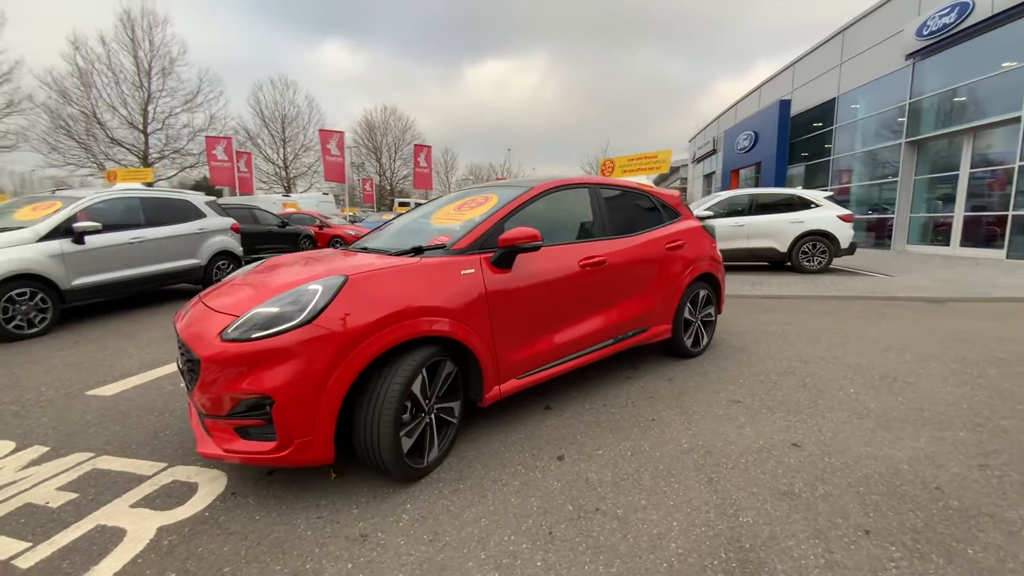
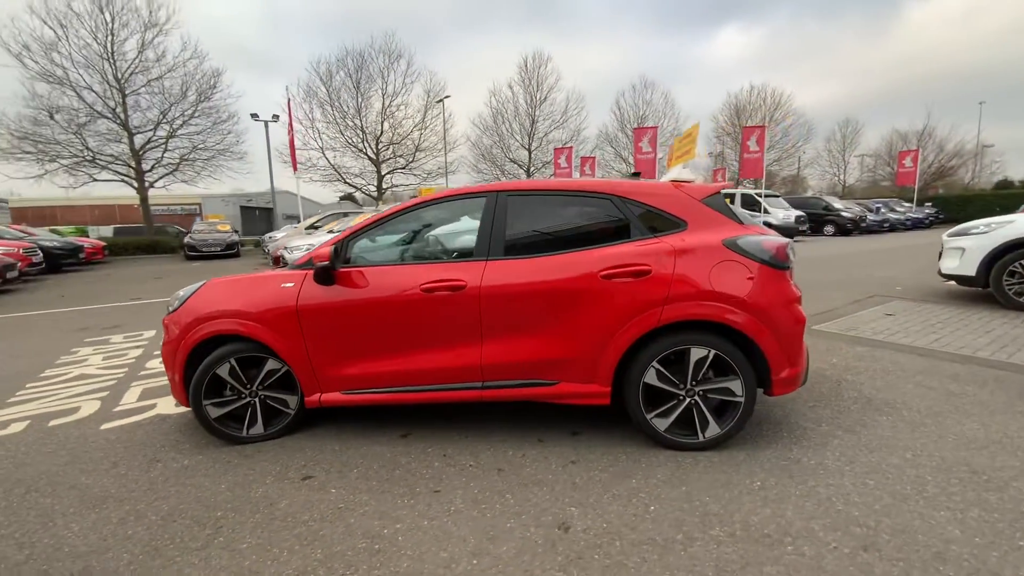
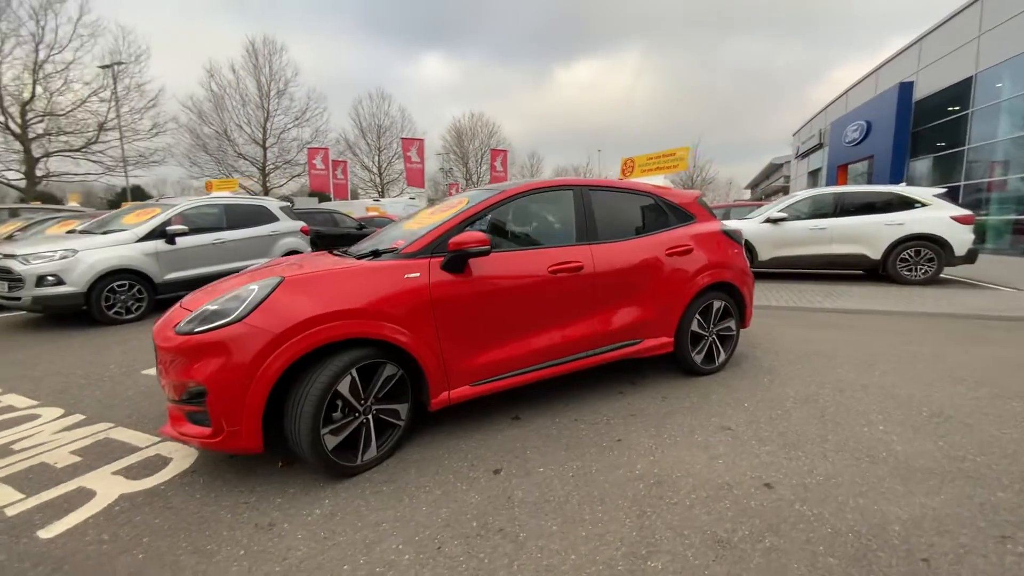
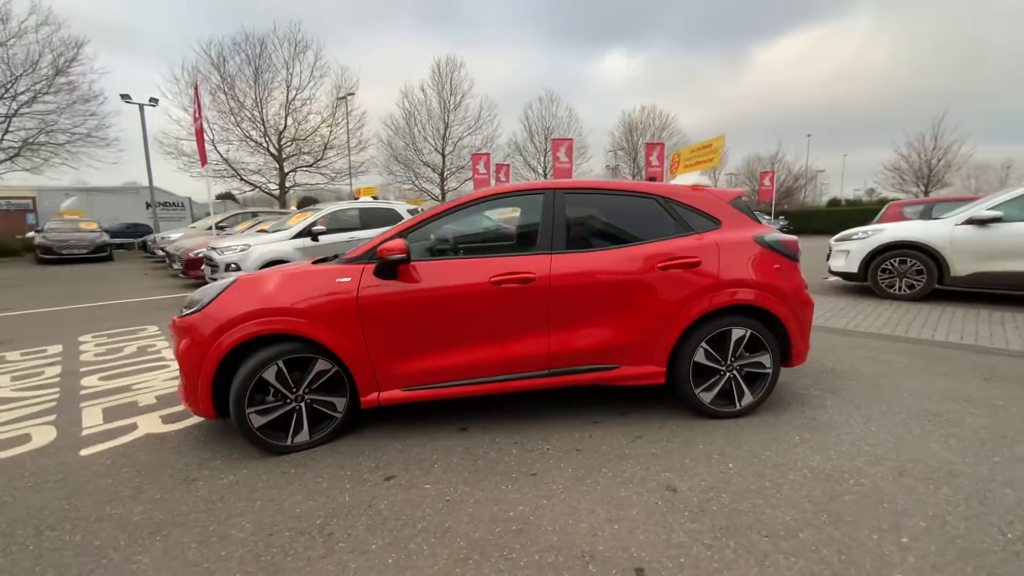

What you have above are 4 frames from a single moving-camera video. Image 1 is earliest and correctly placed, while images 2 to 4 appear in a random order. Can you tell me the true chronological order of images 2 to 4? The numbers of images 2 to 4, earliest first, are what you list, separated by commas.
3, 4, 2
